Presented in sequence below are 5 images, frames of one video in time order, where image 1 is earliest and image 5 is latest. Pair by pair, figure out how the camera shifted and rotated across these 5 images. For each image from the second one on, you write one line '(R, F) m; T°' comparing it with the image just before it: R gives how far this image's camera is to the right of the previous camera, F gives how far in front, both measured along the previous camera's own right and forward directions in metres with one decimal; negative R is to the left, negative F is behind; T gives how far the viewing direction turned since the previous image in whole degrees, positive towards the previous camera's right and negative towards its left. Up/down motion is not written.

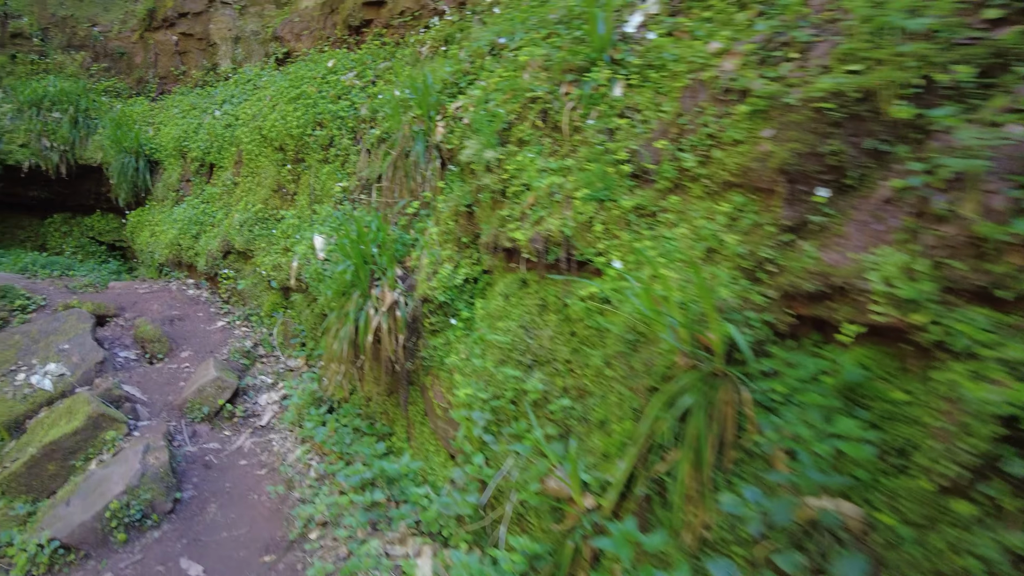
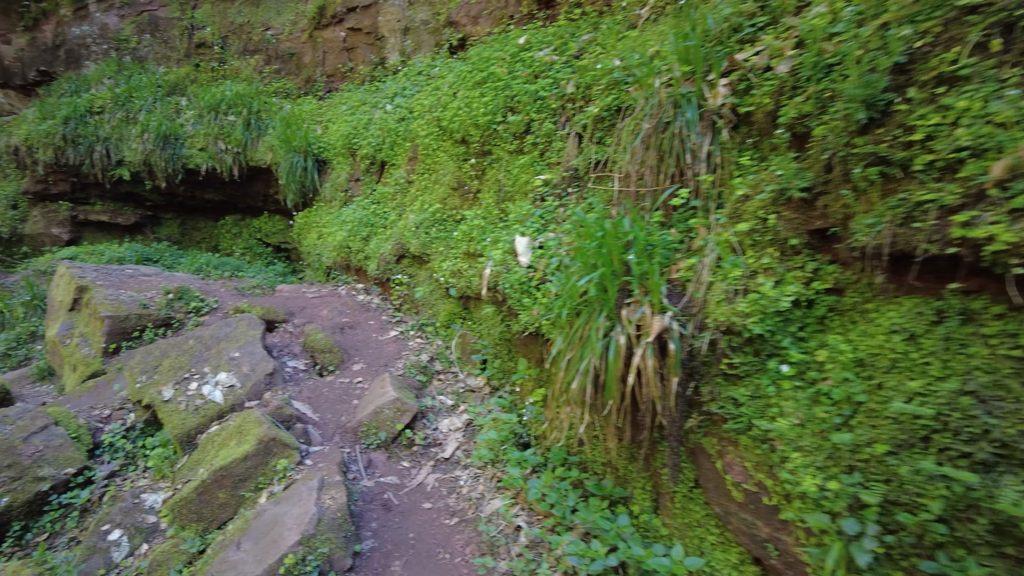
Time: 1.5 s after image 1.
(-0.6, +0.8) m; -11°
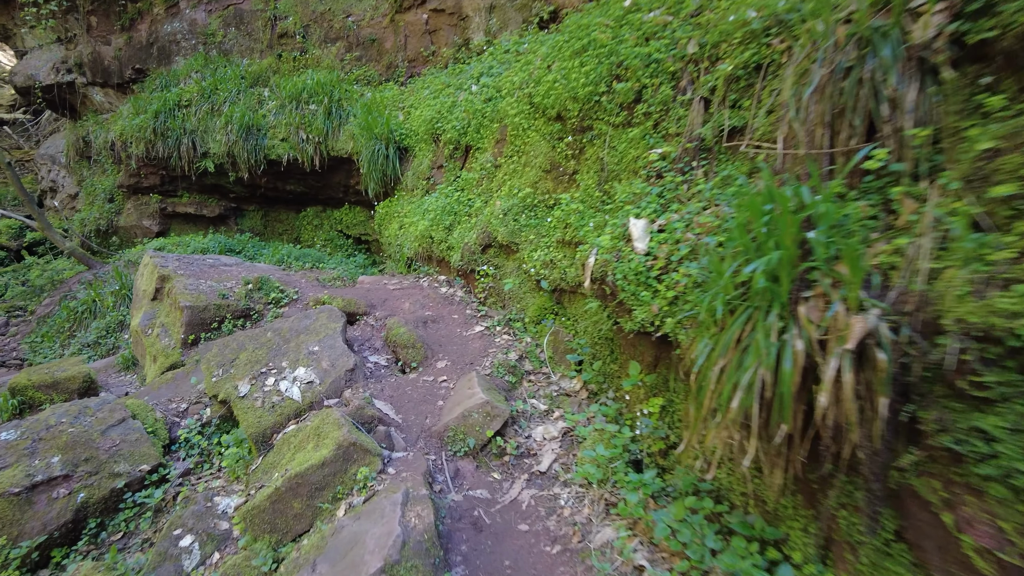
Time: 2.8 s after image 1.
(-0.2, +0.5) m; -6°
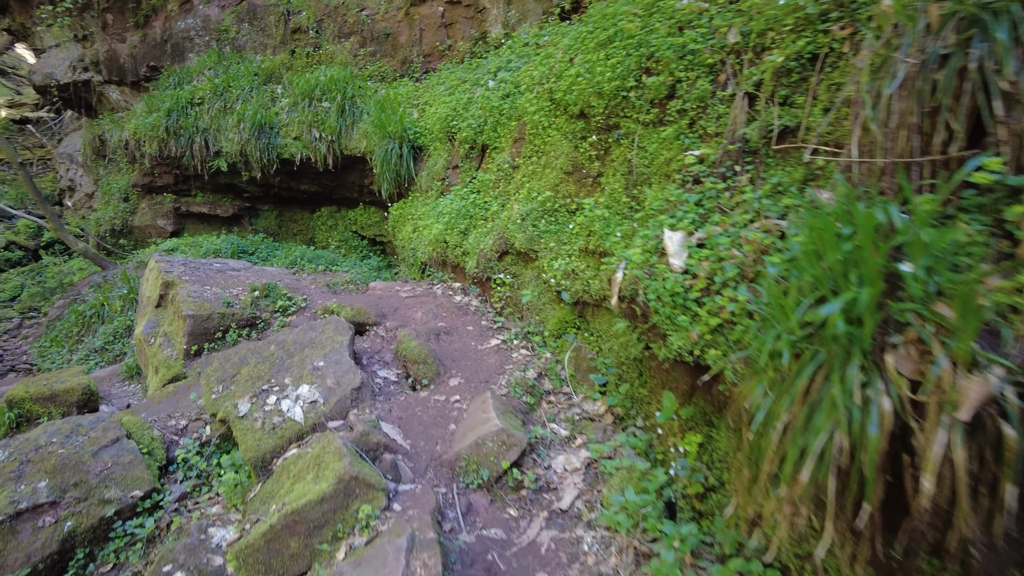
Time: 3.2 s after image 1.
(0.0, +0.3) m; -2°
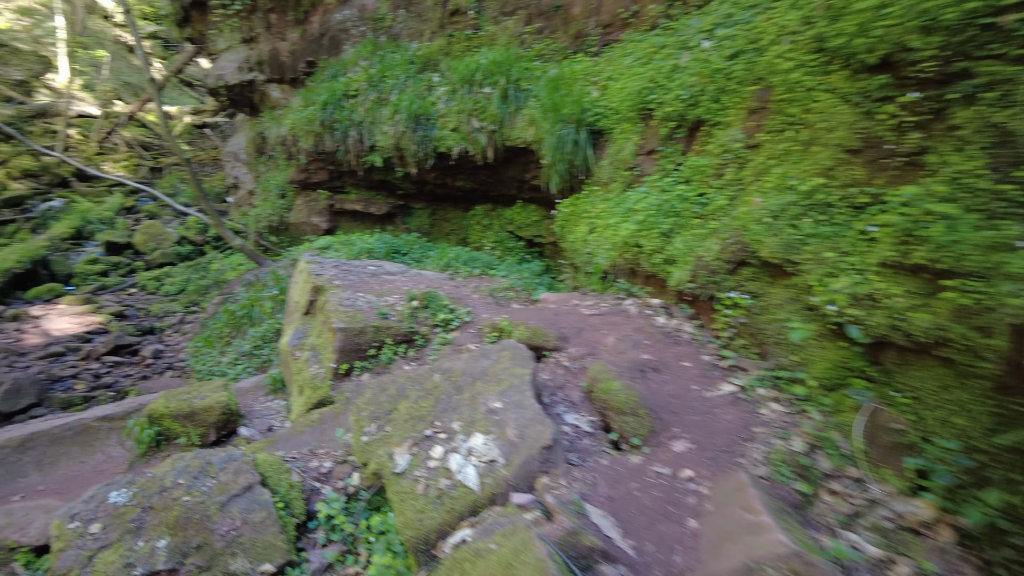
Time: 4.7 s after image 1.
(-0.5, +1.1) m; -11°
